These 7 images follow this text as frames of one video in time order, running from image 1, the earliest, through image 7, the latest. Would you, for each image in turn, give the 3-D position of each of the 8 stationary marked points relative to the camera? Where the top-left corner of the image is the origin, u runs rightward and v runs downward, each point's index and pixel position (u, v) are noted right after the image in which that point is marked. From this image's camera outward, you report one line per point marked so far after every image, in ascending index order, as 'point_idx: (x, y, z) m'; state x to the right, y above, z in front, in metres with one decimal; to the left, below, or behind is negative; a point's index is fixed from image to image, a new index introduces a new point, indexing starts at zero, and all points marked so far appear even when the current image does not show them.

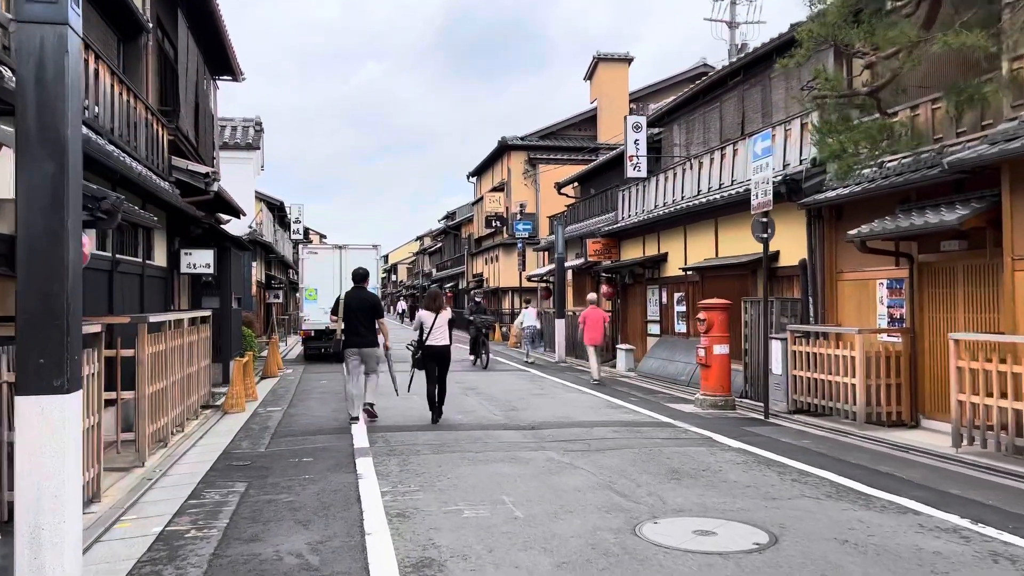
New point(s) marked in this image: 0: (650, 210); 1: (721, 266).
0: (+3.1, +1.8, +17.8) m
1: (+3.6, +0.4, +13.8) m
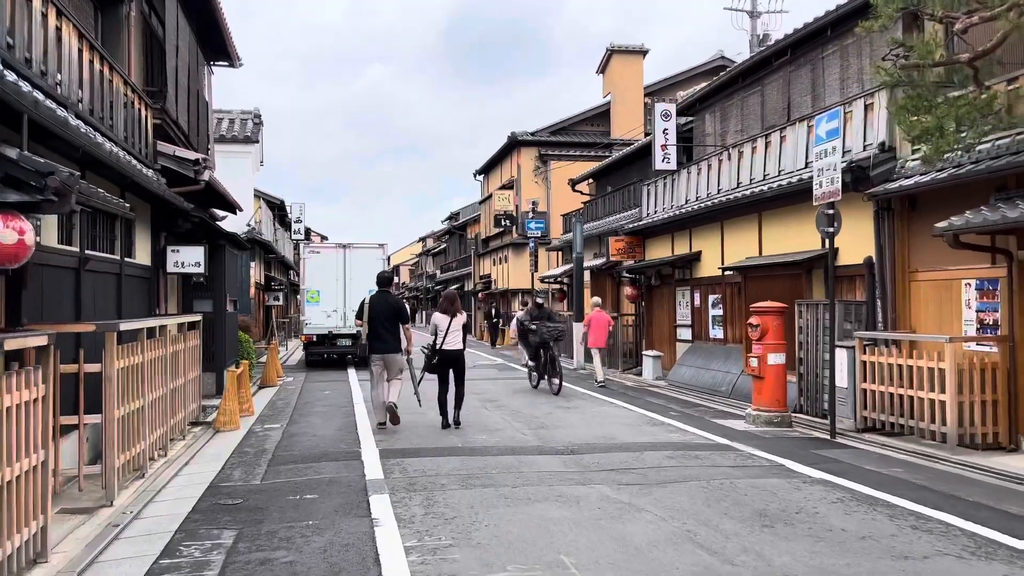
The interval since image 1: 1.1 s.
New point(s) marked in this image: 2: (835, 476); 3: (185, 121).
0: (+3.5, +1.7, +16.5) m
1: (+4.0, +0.3, +12.4) m
2: (+3.0, -1.8, +7.5) m
3: (-5.3, +2.7, +12.9) m
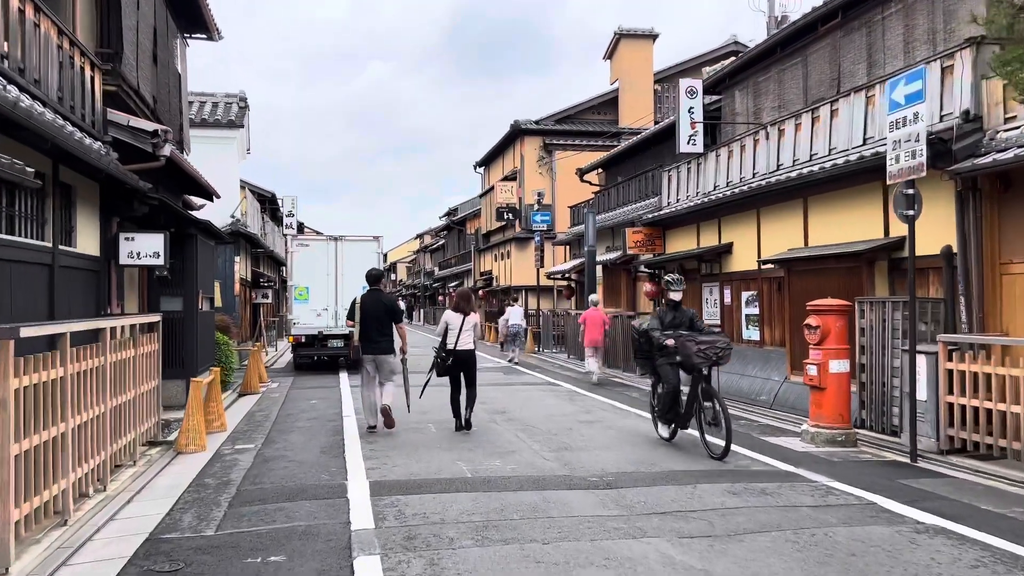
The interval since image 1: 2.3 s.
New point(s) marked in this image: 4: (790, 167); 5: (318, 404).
0: (+3.7, +1.8, +14.8) m
1: (+4.2, +0.4, +10.8) m
2: (+3.2, -1.7, +5.8) m
3: (-5.1, +2.8, +11.3) m
4: (+4.3, +1.9, +12.3) m
5: (-3.0, -1.8, +12.4) m
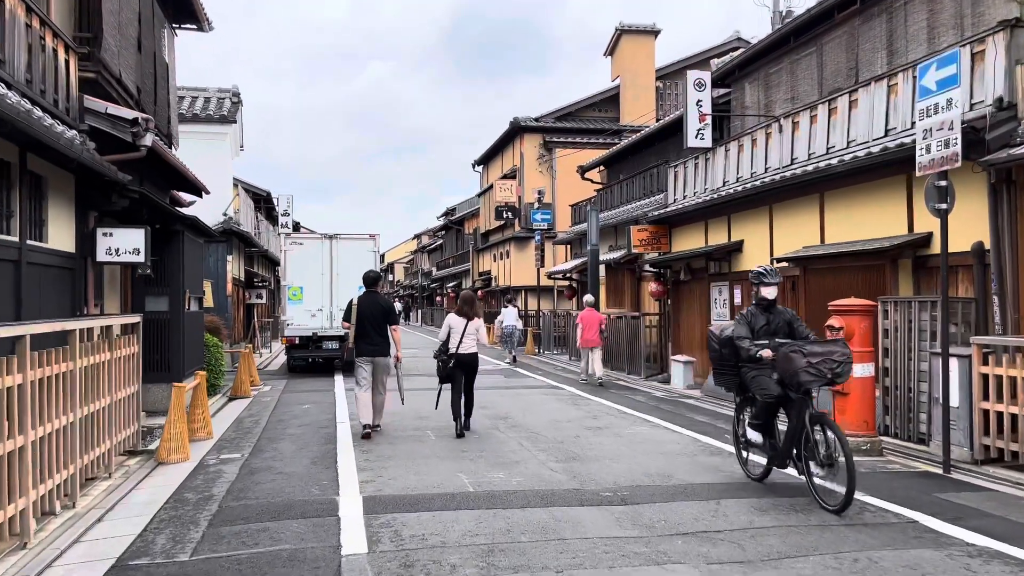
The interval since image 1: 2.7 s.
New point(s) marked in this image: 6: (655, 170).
0: (+3.7, +1.8, +14.3) m
1: (+4.2, +0.4, +10.3) m
2: (+3.3, -1.7, +5.3) m
3: (-5.1, +2.8, +10.7) m
4: (+4.3, +1.9, +11.8) m
5: (-3.0, -1.8, +11.8) m
6: (+3.1, +2.6, +17.5) m
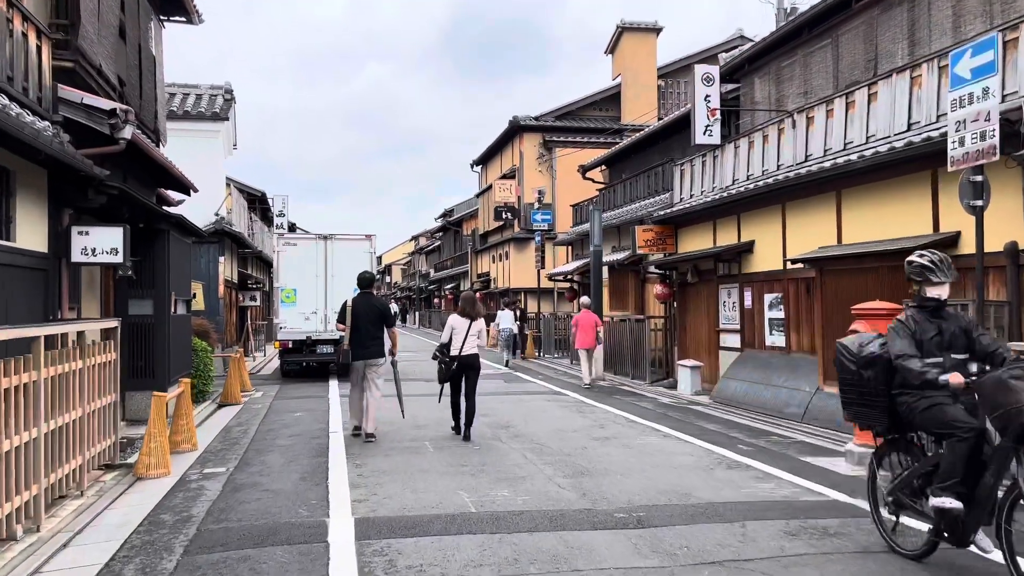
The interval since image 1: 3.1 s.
0: (+3.7, +1.8, +13.8) m
1: (+4.3, +0.4, +9.8) m
2: (+3.3, -1.7, +4.8) m
3: (-5.1, +2.7, +10.2) m
4: (+4.4, +1.8, +11.3) m
5: (-3.0, -1.8, +11.3) m
6: (+3.2, +2.5, +17.0) m
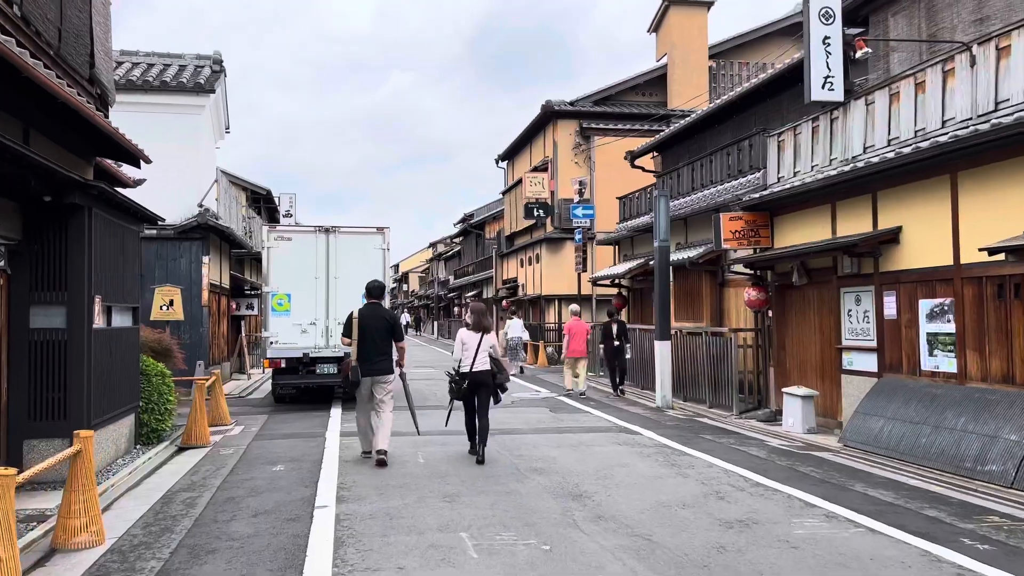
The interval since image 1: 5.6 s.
0: (+4.4, +1.7, +10.4) m
1: (+4.9, +0.4, +6.3) m
2: (+3.9, -1.7, +1.3) m
3: (-4.4, +2.7, +6.9) m
4: (+5.0, +1.8, +7.9) m
5: (-2.3, -1.9, +8.0) m
6: (+4.0, +2.5, +13.6) m
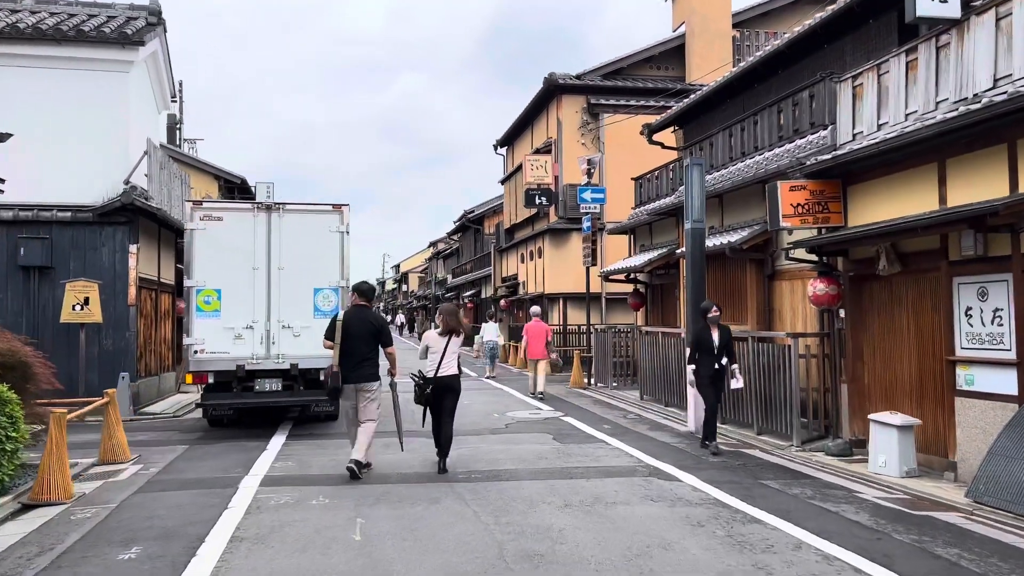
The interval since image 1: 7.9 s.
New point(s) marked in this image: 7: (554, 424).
0: (+4.3, +1.8, +7.4) m
1: (+4.8, +0.5, +3.4) m
2: (+3.7, -1.5, -1.6) m
3: (-4.6, +2.8, +4.0) m
4: (+4.9, +1.9, +4.9) m
5: (-2.4, -1.8, +5.1) m
6: (+3.9, +2.6, +10.7) m
7: (+0.6, -1.9, +11.4) m
